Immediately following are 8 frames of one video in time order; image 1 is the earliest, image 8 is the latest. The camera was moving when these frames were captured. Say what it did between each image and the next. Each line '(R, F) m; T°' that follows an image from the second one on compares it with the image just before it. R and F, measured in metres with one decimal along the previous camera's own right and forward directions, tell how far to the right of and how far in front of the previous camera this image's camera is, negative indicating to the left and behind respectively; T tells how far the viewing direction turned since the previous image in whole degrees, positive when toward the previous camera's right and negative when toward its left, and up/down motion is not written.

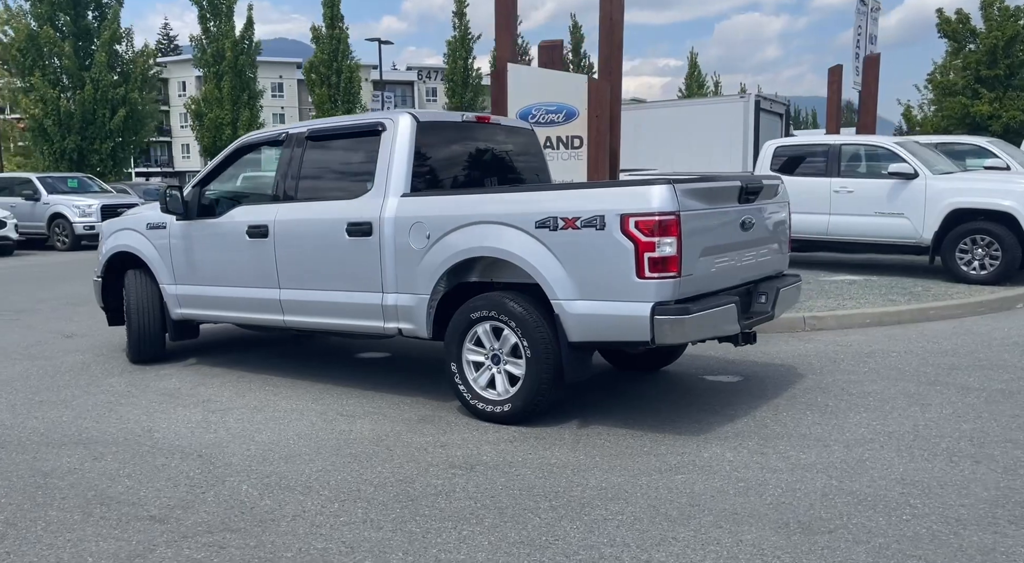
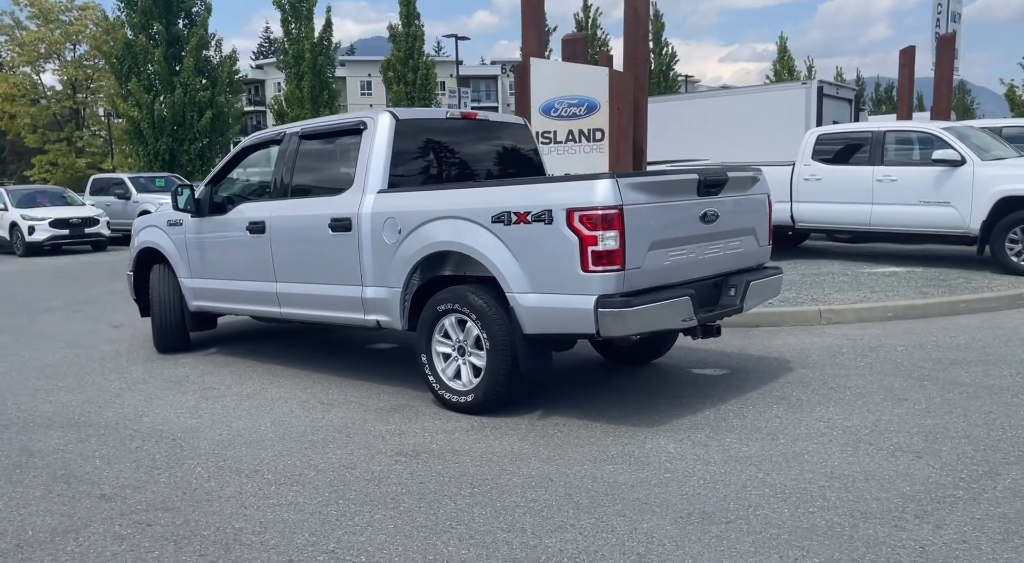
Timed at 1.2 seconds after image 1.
(+0.8, -0.1) m; -6°
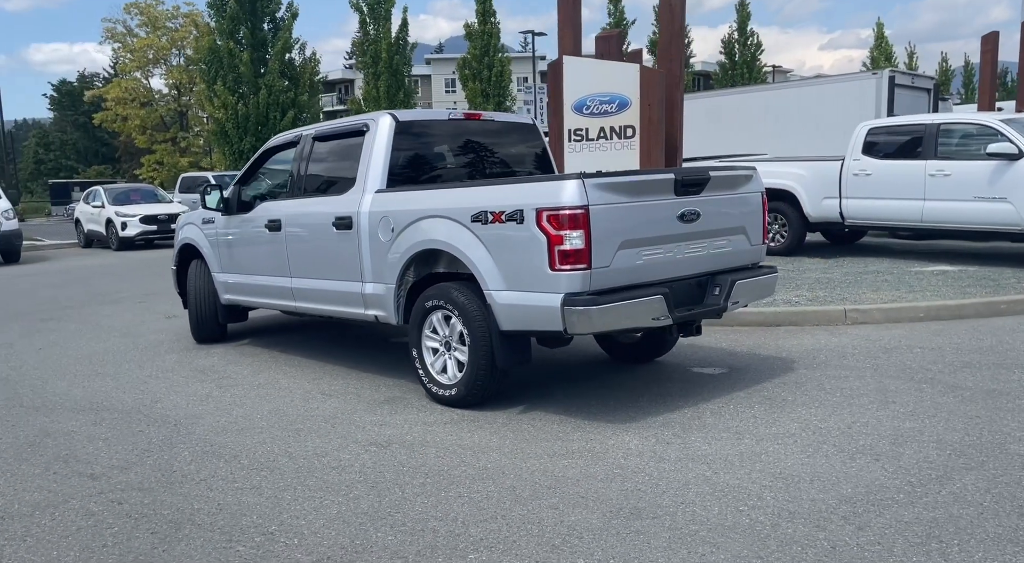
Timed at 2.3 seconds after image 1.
(+0.7, -0.1) m; -6°
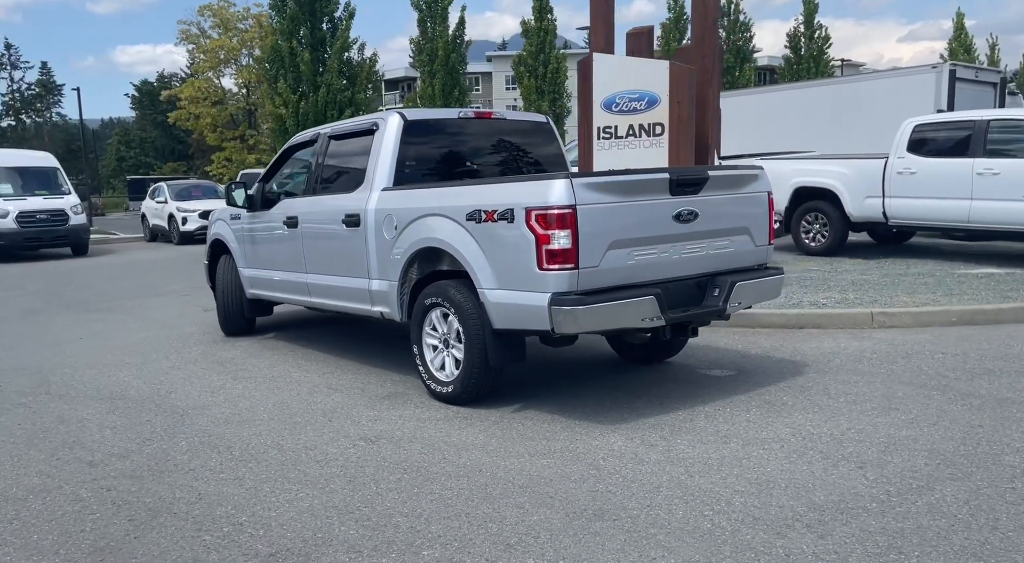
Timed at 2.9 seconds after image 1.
(+0.4, 0.0) m; -4°
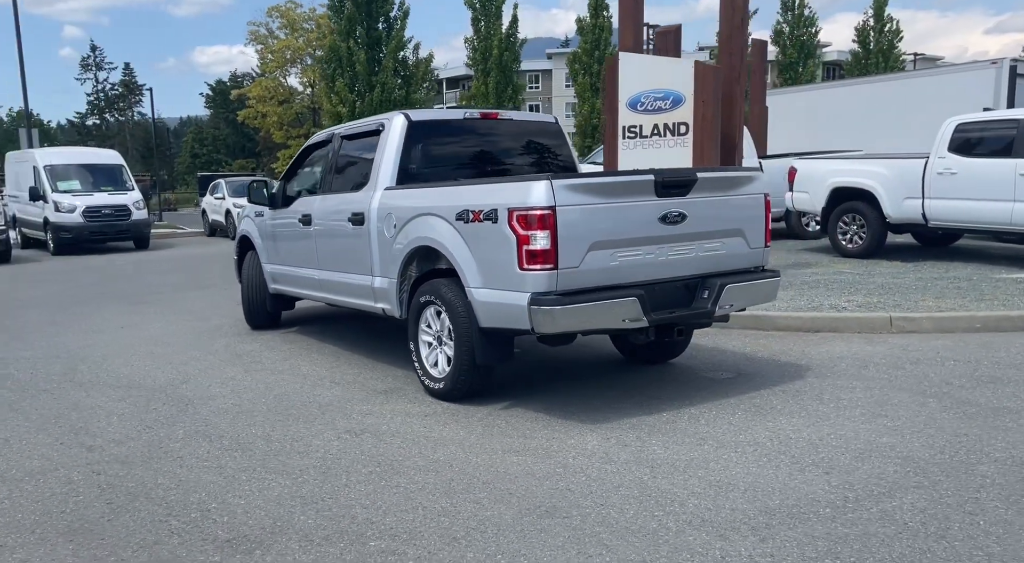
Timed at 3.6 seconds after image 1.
(+0.5, -0.1) m; -4°
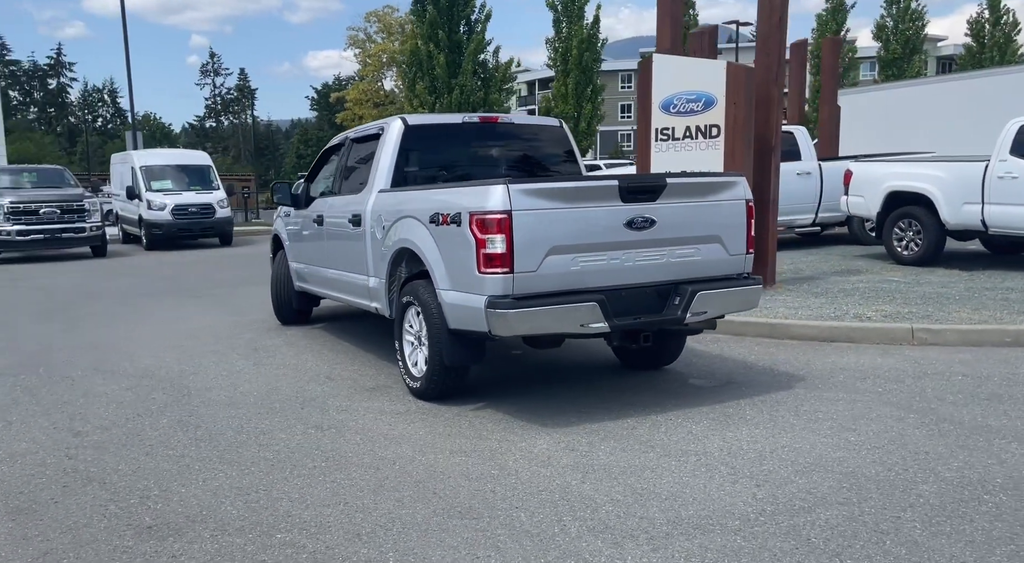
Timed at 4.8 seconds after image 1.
(+0.8, 0.0) m; -6°
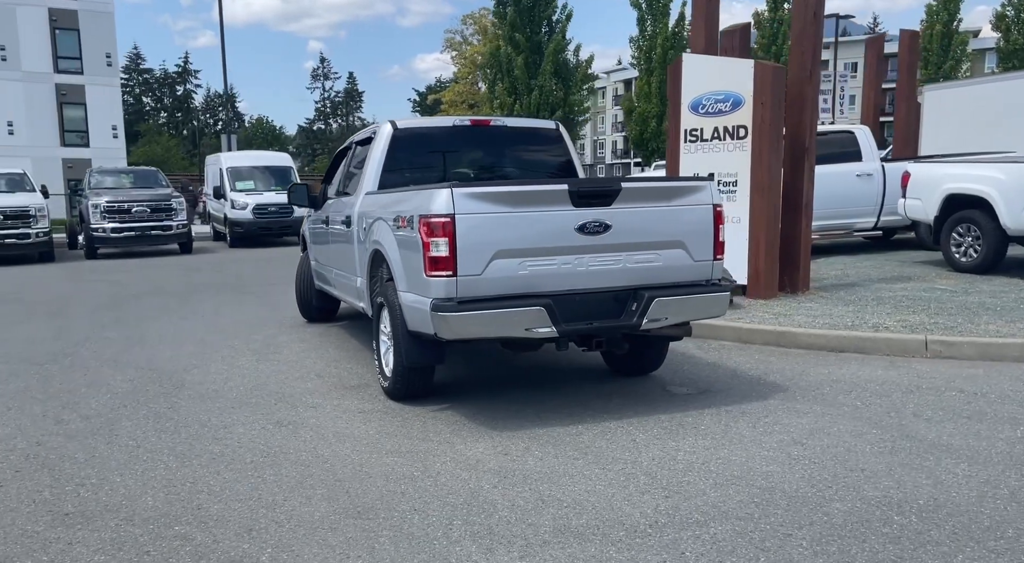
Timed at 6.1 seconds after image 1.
(+0.9, 0.0) m; -6°
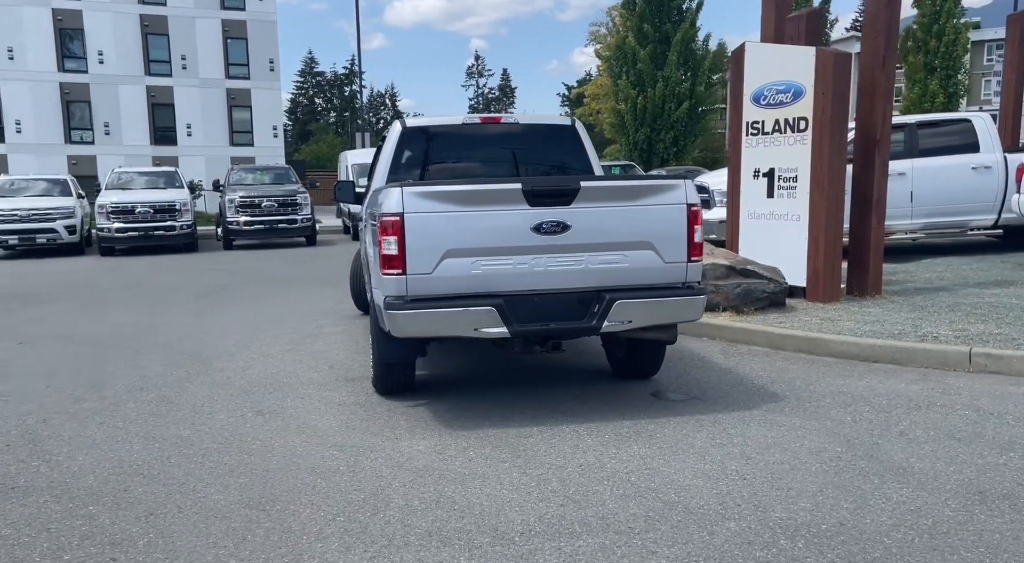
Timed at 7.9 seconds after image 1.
(+1.2, +0.1) m; -10°
